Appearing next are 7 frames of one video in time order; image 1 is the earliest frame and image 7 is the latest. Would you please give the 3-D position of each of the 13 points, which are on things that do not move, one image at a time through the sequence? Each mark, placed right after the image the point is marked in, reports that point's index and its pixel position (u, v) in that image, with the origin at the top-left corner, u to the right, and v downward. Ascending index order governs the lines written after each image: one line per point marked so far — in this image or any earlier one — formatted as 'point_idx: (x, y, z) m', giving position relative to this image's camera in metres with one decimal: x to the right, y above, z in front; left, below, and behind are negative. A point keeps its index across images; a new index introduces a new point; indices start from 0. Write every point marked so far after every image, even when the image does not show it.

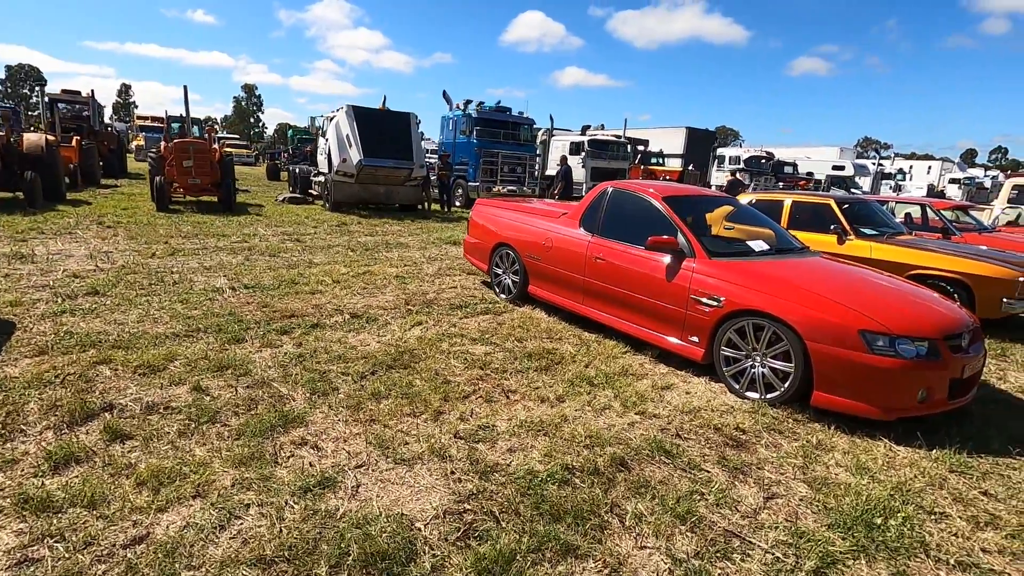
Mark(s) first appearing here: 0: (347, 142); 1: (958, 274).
0: (-4.3, +3.8, +13.9) m
1: (+5.0, +0.2, +6.0) m
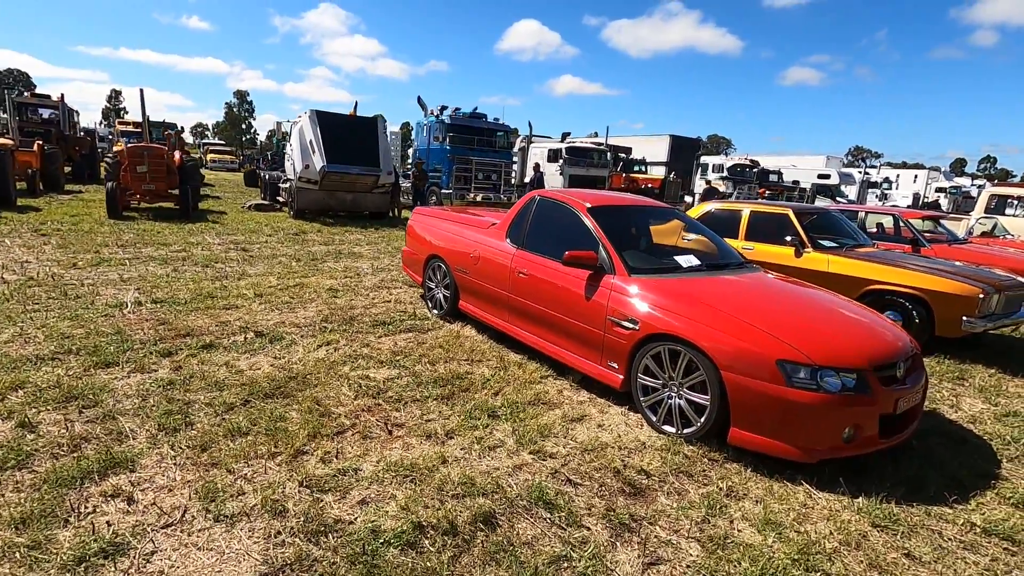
0: (-5.1, +3.5, +13.5) m
1: (+4.2, 0.0, +5.6) m
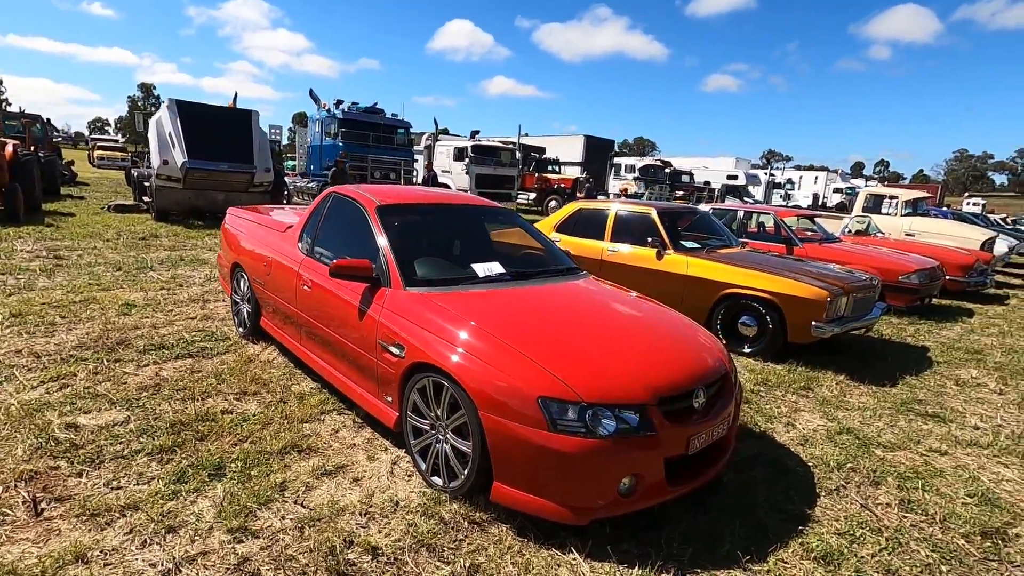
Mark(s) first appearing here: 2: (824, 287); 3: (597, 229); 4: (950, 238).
0: (-7.7, +3.3, +12.0) m
1: (+2.5, 0.0, +5.3) m
2: (+3.0, 0.0, +5.1) m
3: (+1.1, +0.8, +6.9) m
4: (+9.6, +1.1, +11.7) m
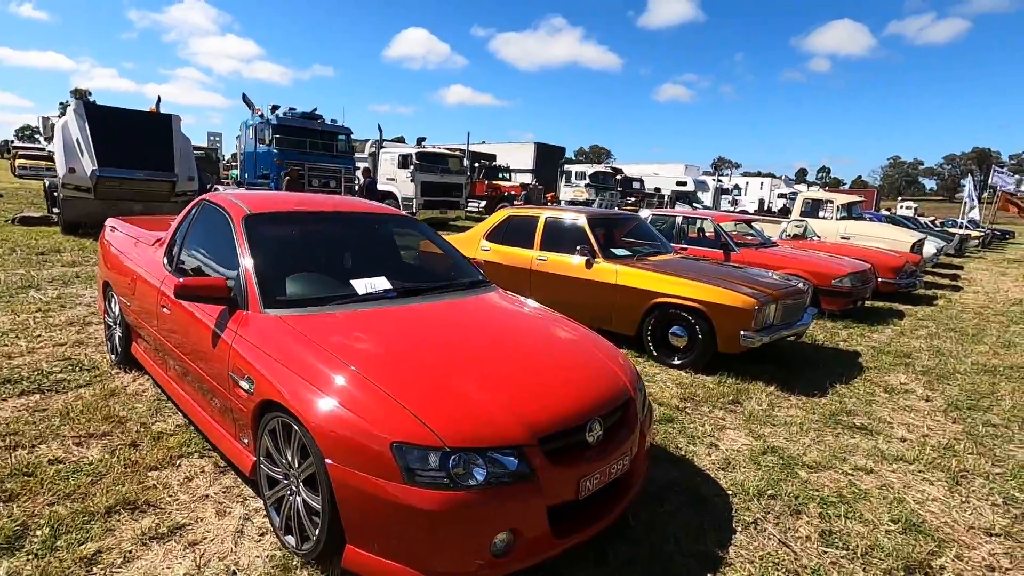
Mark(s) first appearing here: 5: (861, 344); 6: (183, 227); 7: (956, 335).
0: (-9.1, +2.9, +11.1) m
1: (+1.7, -0.1, +5.0) m
2: (+2.2, -0.1, +4.9) m
3: (+0.2, +0.6, +6.5) m
4: (+8.3, +1.1, +11.9) m
5: (+4.2, -0.7, +6.3) m
6: (-2.3, +0.4, +3.7) m
7: (+5.8, -0.6, +6.9) m
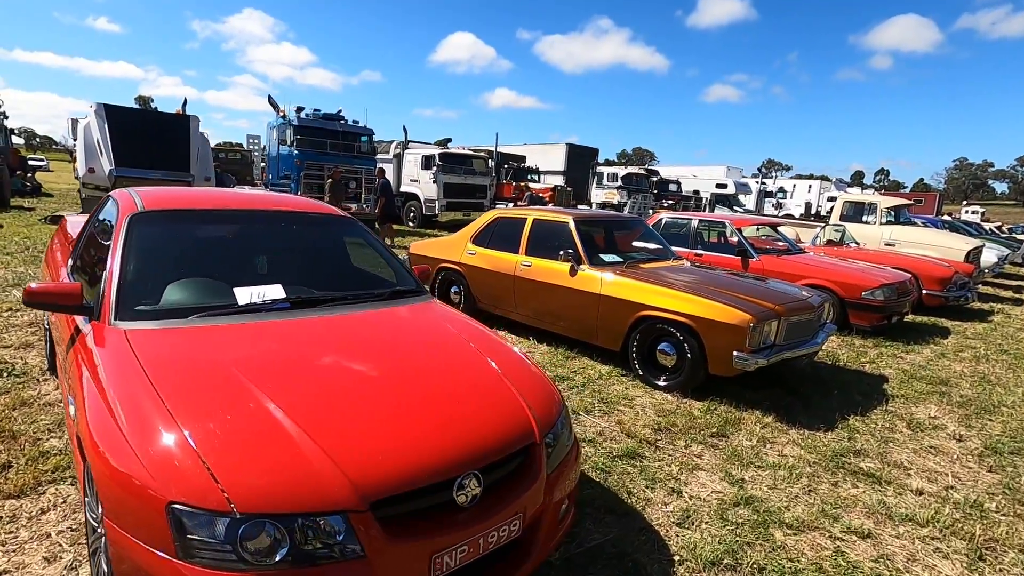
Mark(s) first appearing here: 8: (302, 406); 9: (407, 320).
0: (-8.8, +2.9, +11.3) m
1: (+1.4, -0.2, +4.4) m
2: (+1.9, -0.2, +4.2) m
3: (0.0, +0.5, +6.0) m
4: (+8.5, +0.8, +10.8) m
5: (+3.9, -0.8, +5.5) m
6: (-2.7, +0.4, +3.4) m
7: (+5.6, -0.8, +6.0) m
8: (-0.8, -0.4, +1.9) m
9: (-0.6, -0.2, +2.8) m
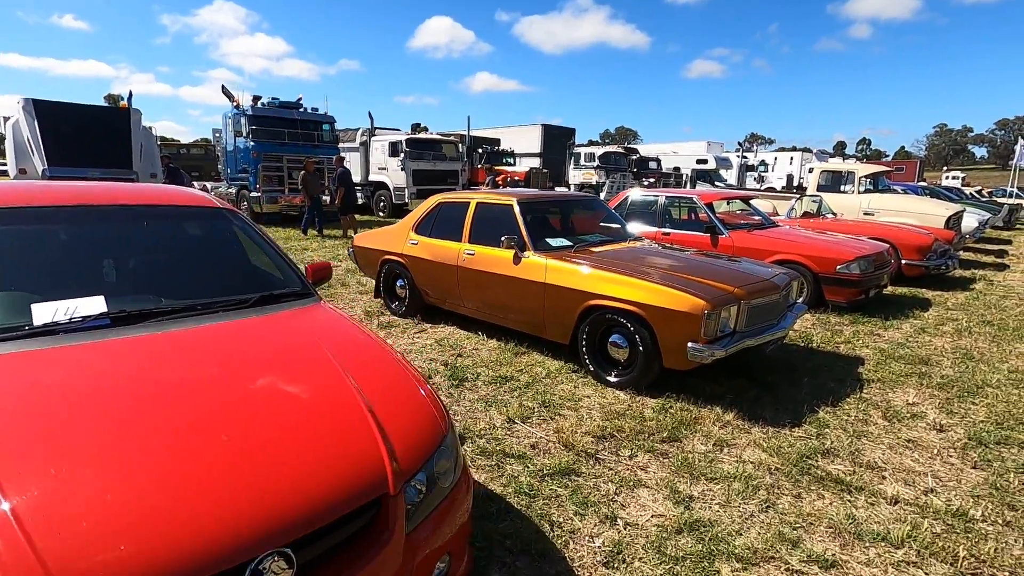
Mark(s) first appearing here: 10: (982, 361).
0: (-9.6, +2.8, +10.5) m
1: (+0.9, -0.1, +3.9) m
2: (+1.4, 0.0, +3.8) m
3: (-0.6, +0.6, +5.5) m
4: (+7.8, +1.4, +10.4) m
5: (+3.4, -0.6, +5.1) m
6: (-3.2, +0.3, +2.9) m
7: (+5.1, -0.4, +5.6) m
8: (-1.2, -0.5, +1.4) m
9: (-1.1, -0.2, +2.3) m
10: (+4.1, -0.6, +4.7) m
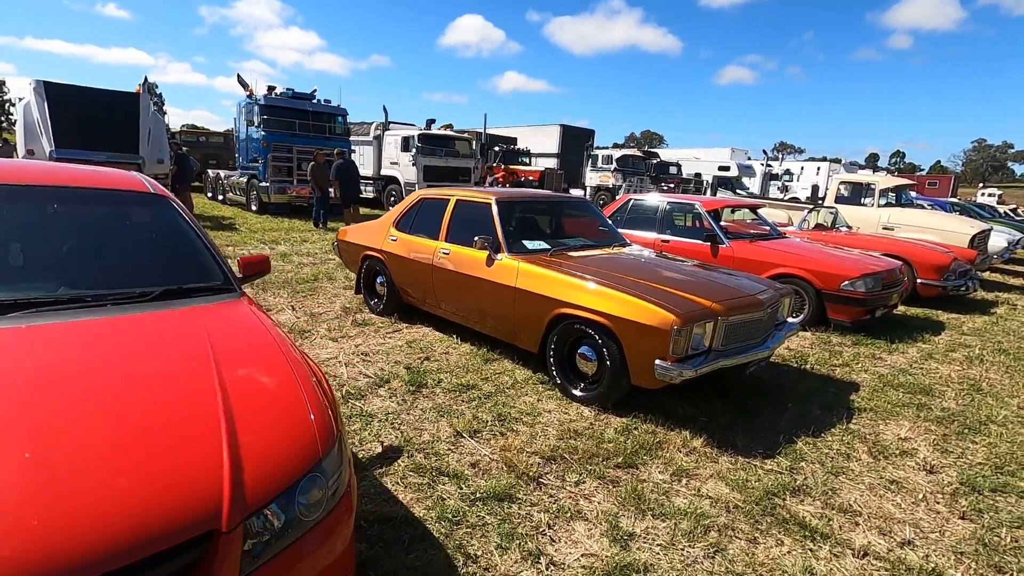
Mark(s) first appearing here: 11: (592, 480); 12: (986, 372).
0: (-9.5, +3.2, +10.6) m
1: (+0.6, -0.2, +3.7) m
2: (+1.1, -0.1, +3.5) m
3: (-0.8, +0.6, +5.3) m
4: (+7.8, +1.0, +9.9) m
5: (+3.2, -0.7, +4.8) m
6: (-3.5, +0.4, +2.7) m
7: (+4.8, -0.7, +5.2) m
8: (-1.6, -0.4, +1.2) m
9: (-1.4, -0.2, +2.1) m
10: (+3.9, -0.9, +4.3) m
11: (+0.4, -1.0, +2.9) m
12: (+4.3, -0.8, +4.8) m
